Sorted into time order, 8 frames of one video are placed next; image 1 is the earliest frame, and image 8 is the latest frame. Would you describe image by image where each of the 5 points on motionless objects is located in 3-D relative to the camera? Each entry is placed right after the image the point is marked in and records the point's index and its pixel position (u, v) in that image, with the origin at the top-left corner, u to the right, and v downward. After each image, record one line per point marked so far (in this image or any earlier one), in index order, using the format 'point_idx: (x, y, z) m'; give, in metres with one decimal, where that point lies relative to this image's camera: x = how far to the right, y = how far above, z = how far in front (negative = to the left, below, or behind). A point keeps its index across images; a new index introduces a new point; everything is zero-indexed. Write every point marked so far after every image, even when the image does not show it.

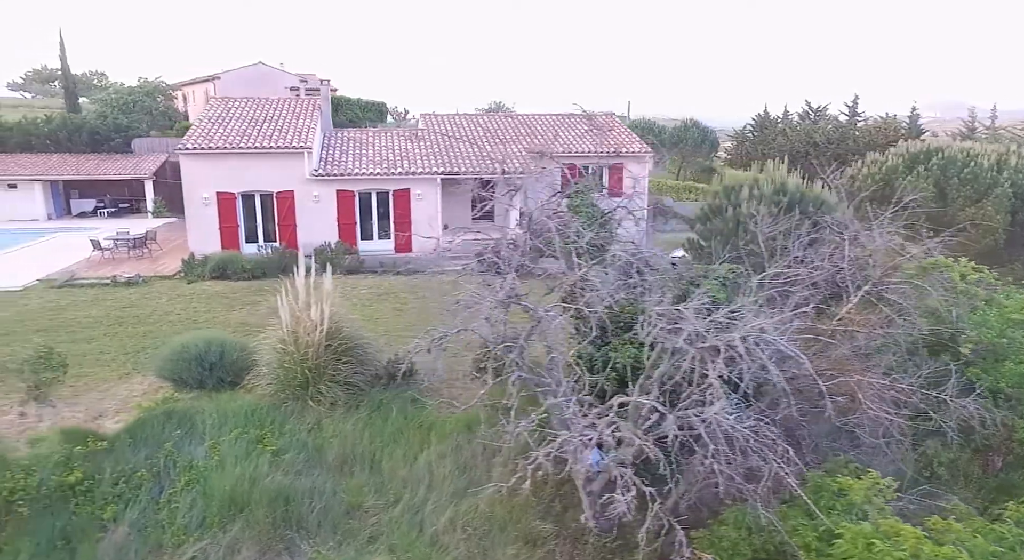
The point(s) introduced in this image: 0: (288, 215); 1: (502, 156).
0: (-5.3, +1.5, +15.2) m
1: (-0.1, +3.3, +16.9) m
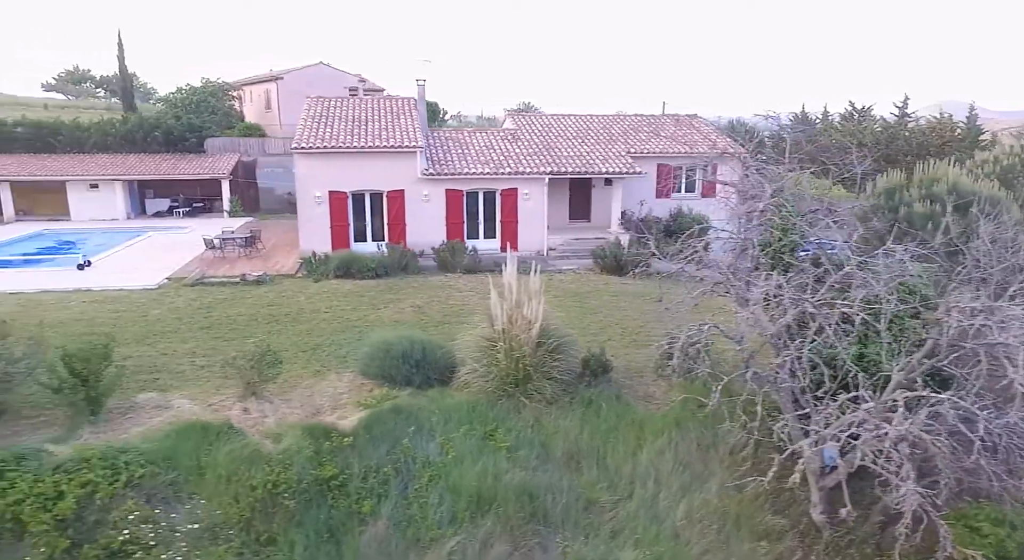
0: (-2.7, +1.6, +15.3) m
1: (+2.5, +3.3, +16.9) m
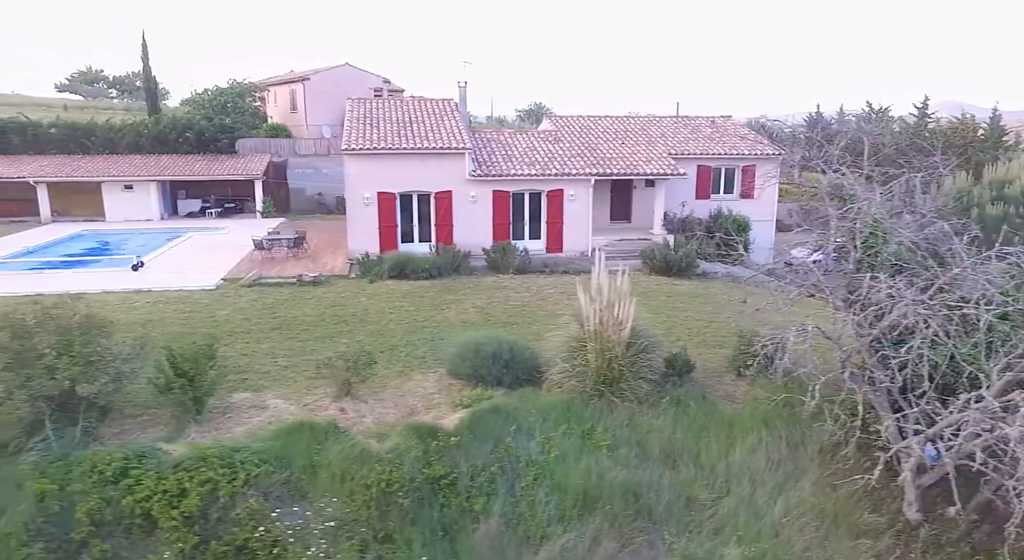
0: (-1.6, +1.5, +15.4) m
1: (+3.6, +3.3, +17.0) m
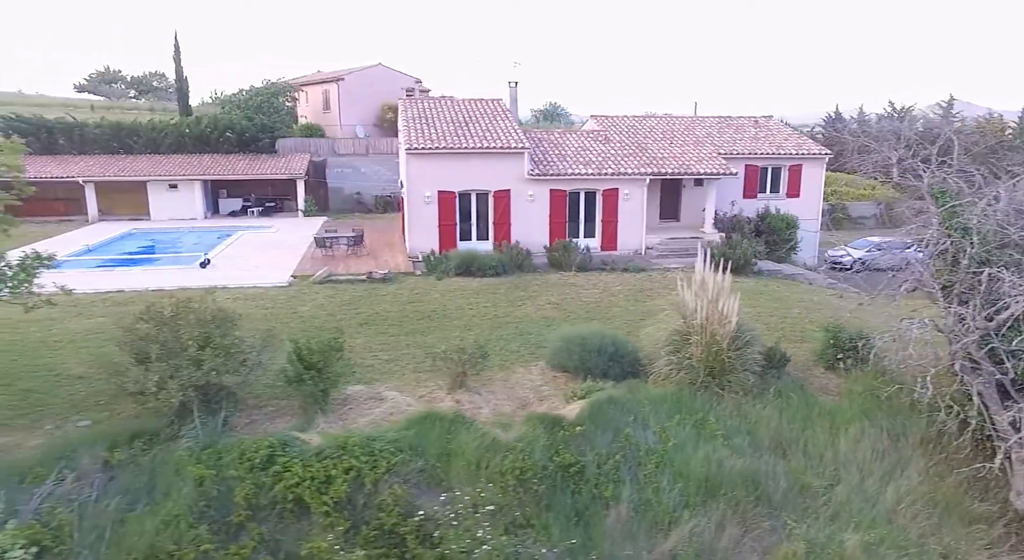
0: (-0.2, +1.6, +15.6) m
1: (+5.0, +3.3, +17.2) m
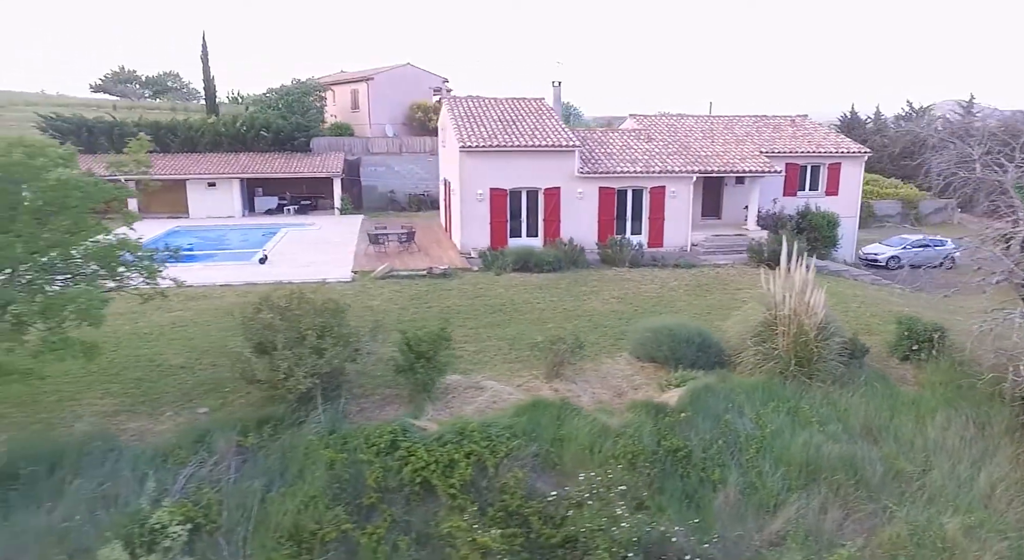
0: (+1.0, +1.7, +15.8) m
1: (+6.2, +3.4, +17.5) m
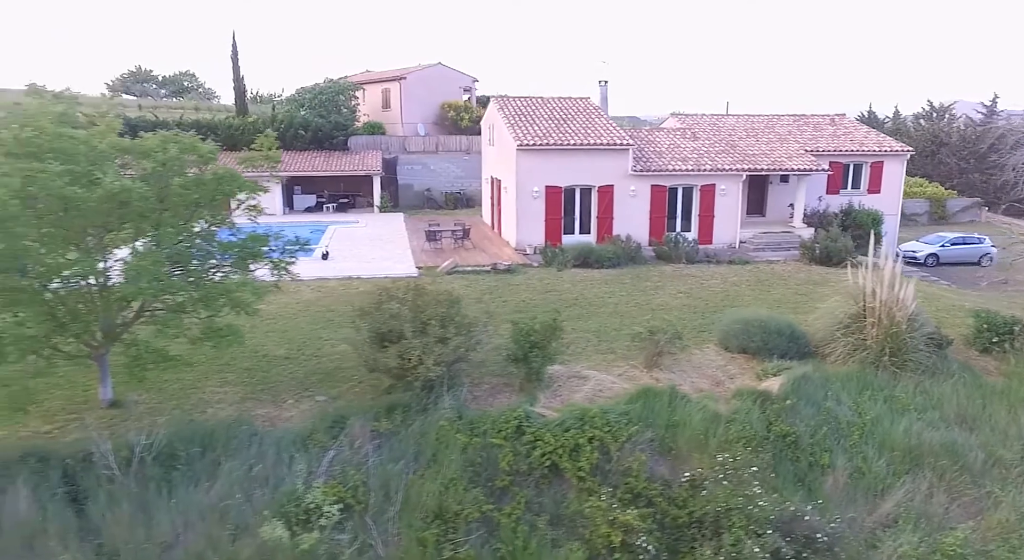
0: (+2.4, +1.8, +16.1) m
1: (+7.6, +3.5, +17.7) m
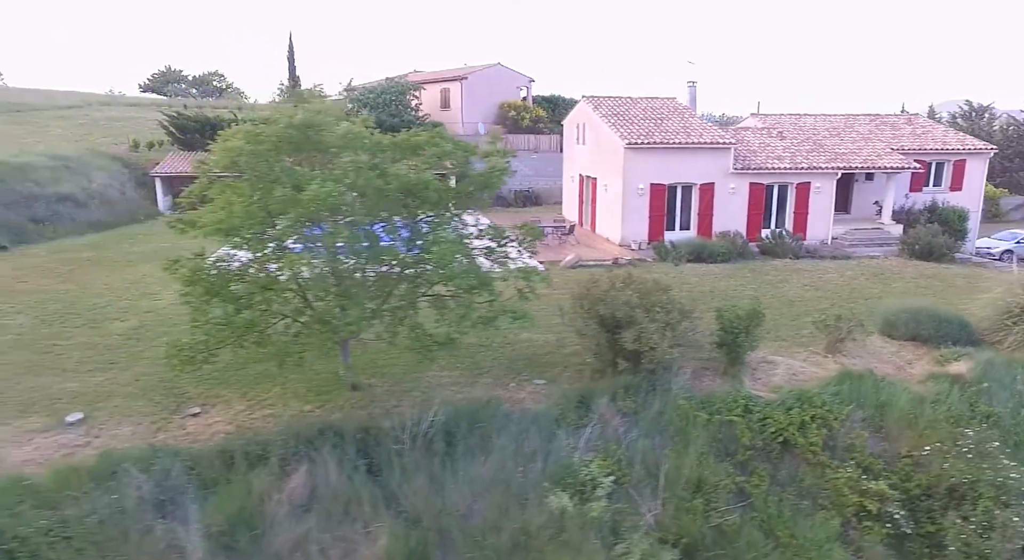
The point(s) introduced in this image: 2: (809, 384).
0: (+5.1, +1.9, +16.6) m
1: (+10.3, +3.7, +18.2) m
2: (+3.8, -1.3, +8.2) m
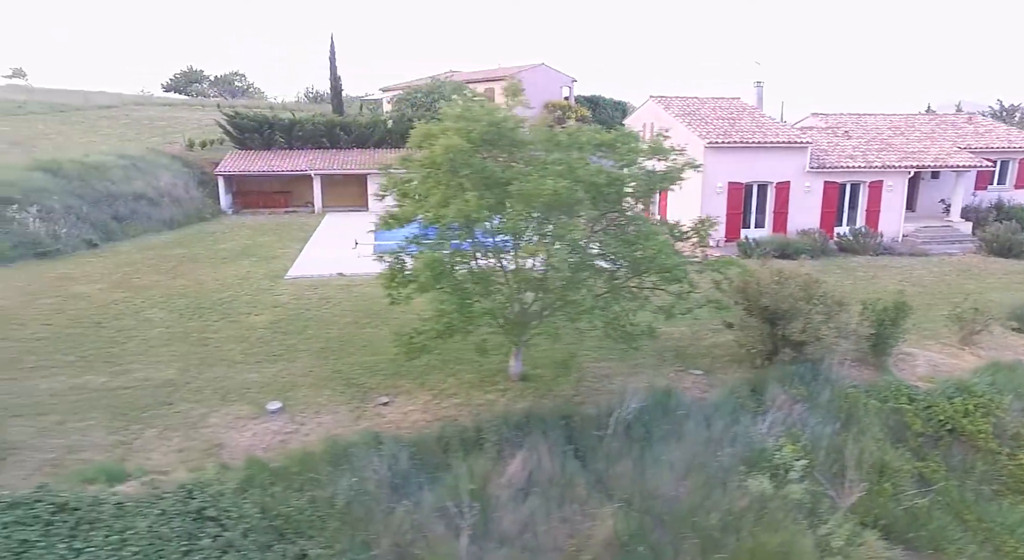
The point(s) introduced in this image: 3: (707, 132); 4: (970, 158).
0: (+7.2, +2.0, +16.8) m
1: (+12.4, +3.7, +18.4) m
2: (+5.9, -1.2, +8.4) m
3: (+5.1, +3.9, +16.8) m
4: (+12.9, +3.5, +18.1) m
